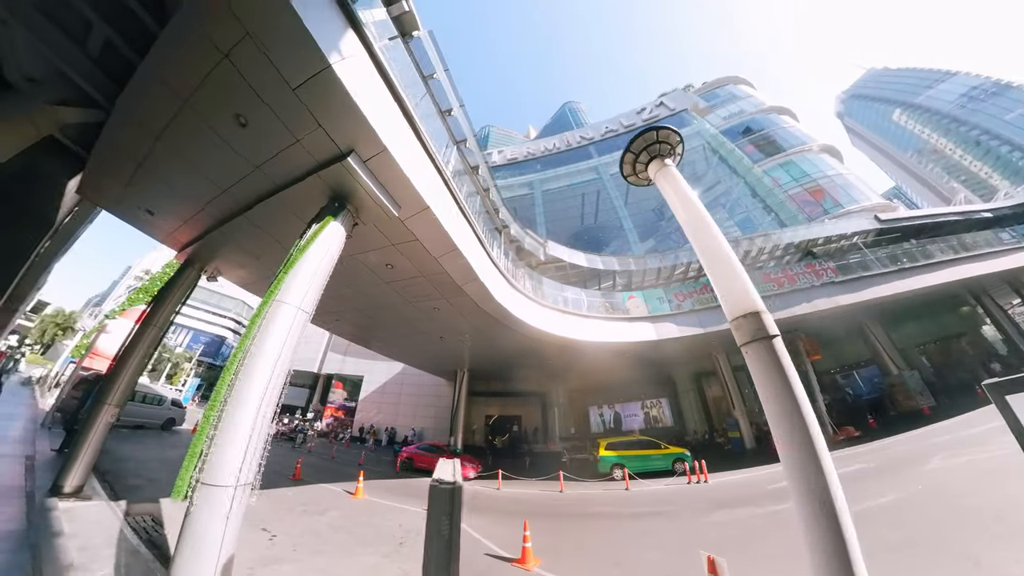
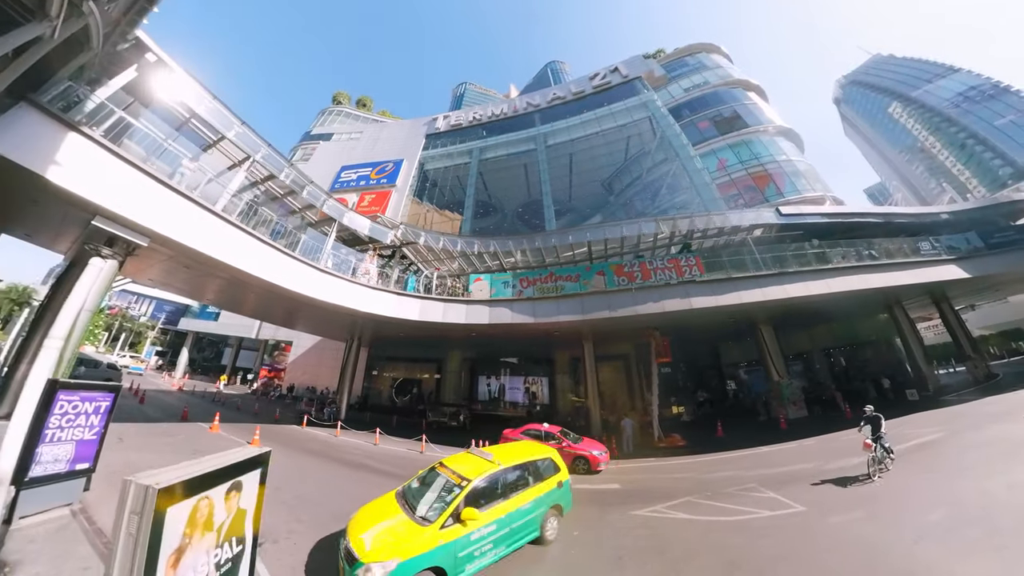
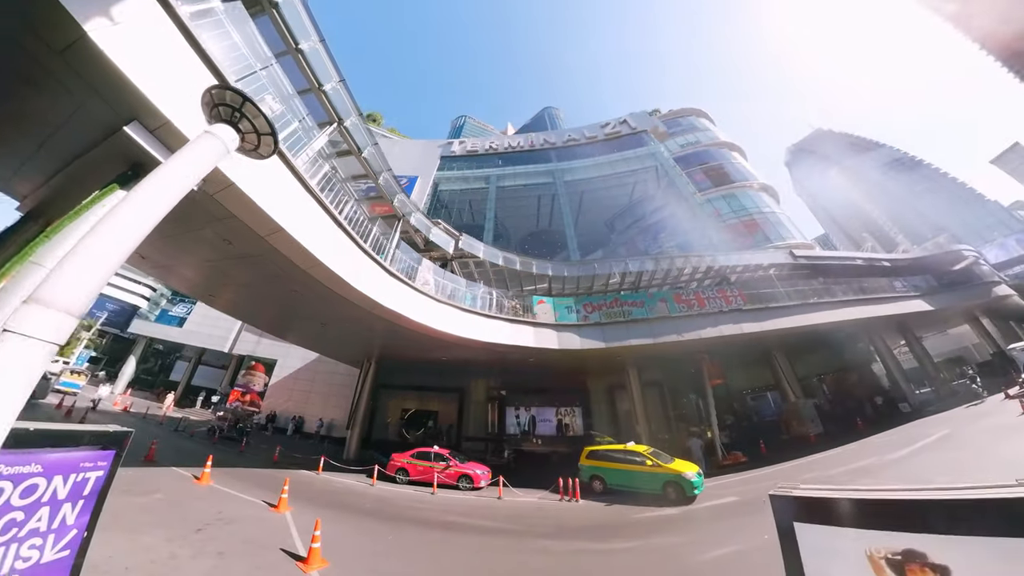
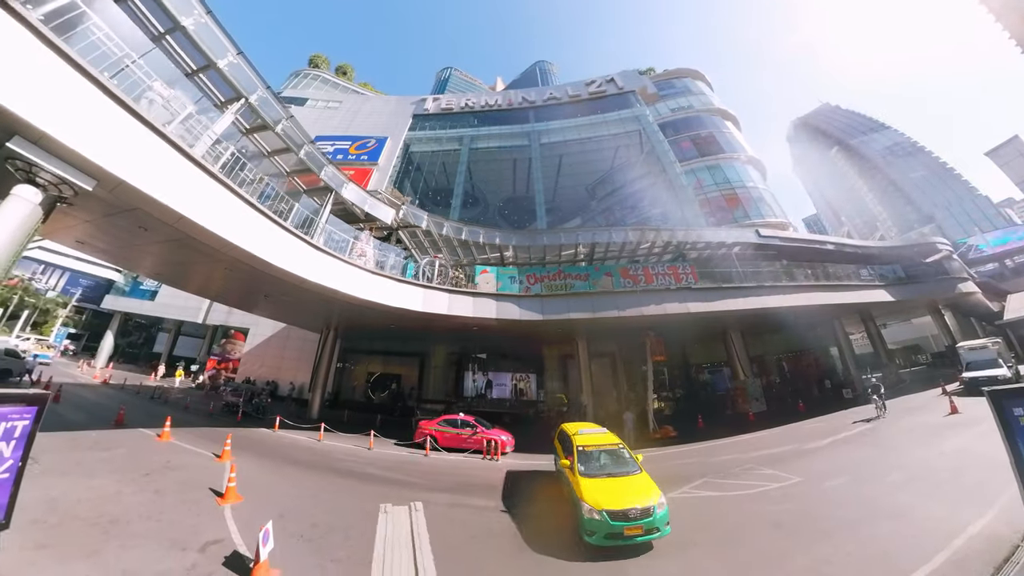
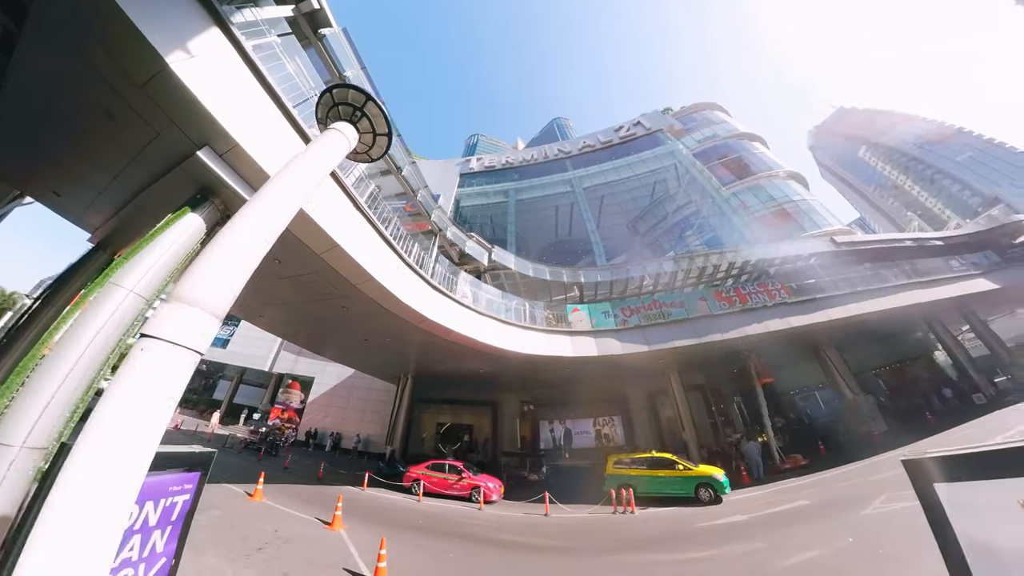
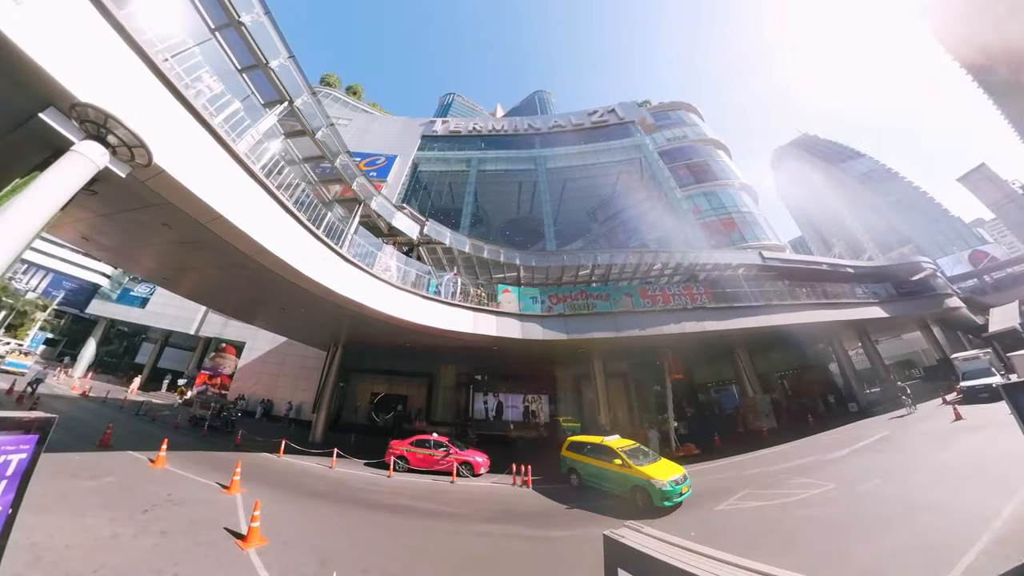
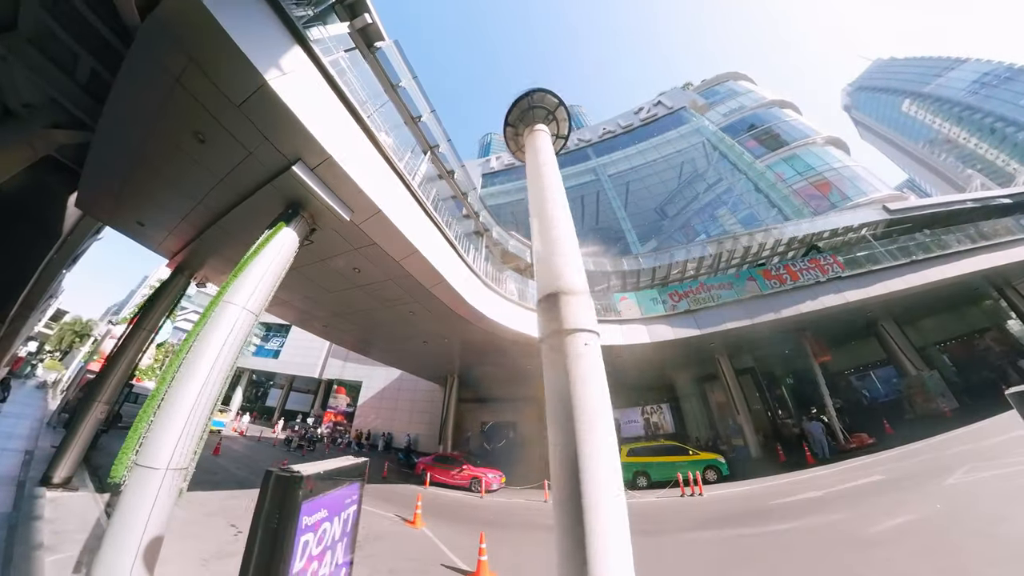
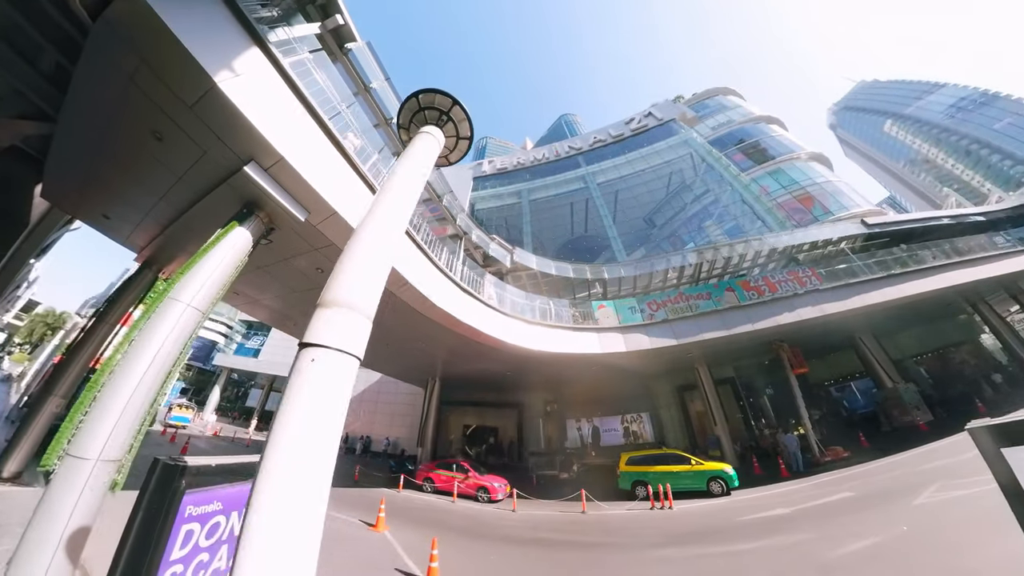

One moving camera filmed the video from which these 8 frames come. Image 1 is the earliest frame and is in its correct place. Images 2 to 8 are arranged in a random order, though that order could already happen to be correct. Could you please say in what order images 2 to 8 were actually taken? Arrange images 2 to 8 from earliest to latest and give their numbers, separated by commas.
7, 8, 5, 3, 6, 4, 2
